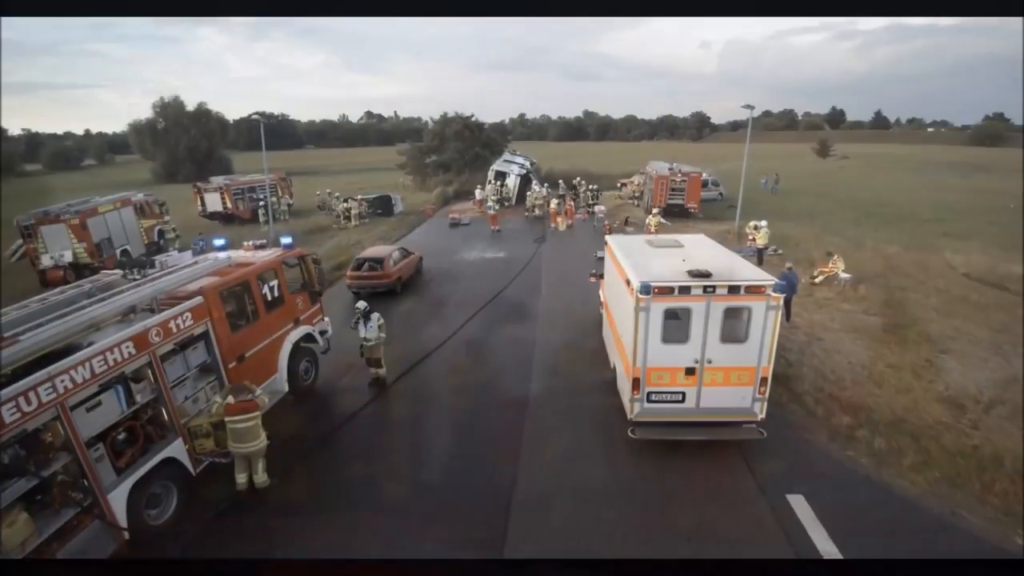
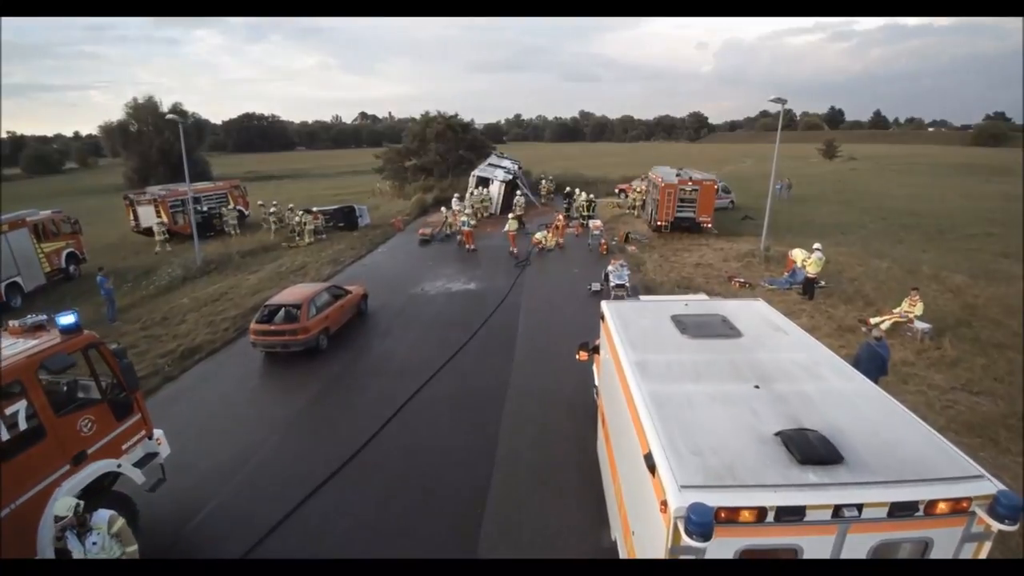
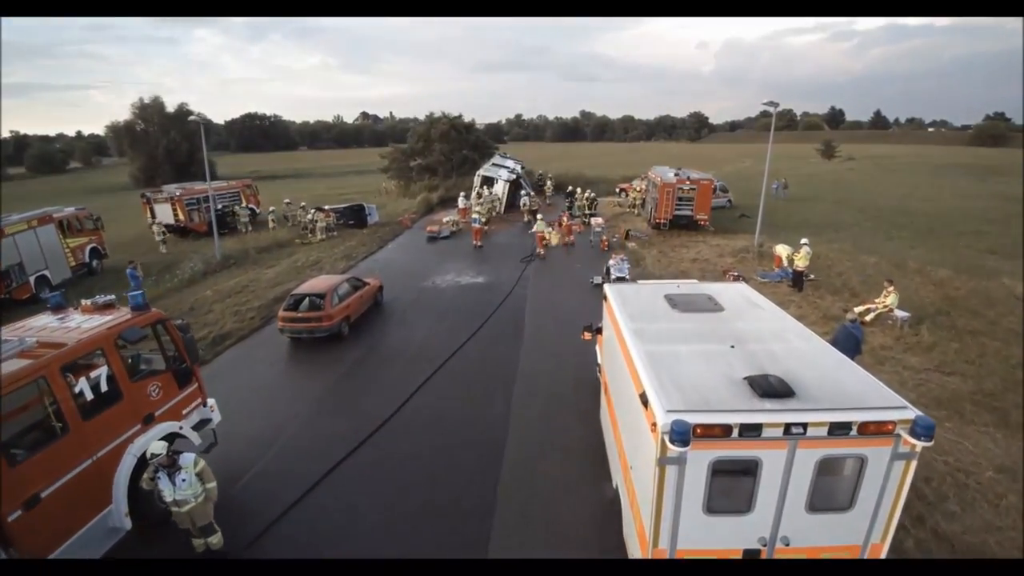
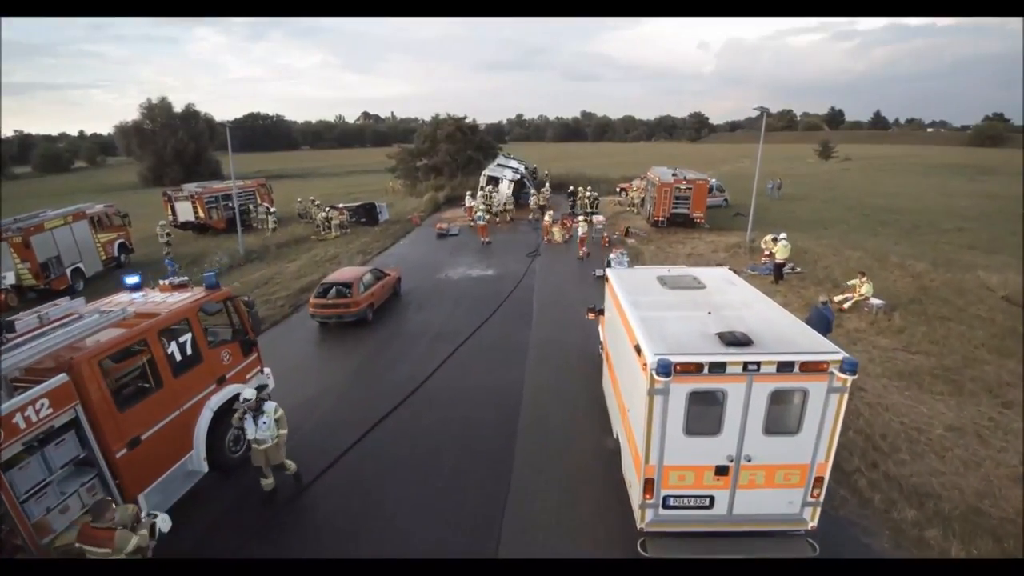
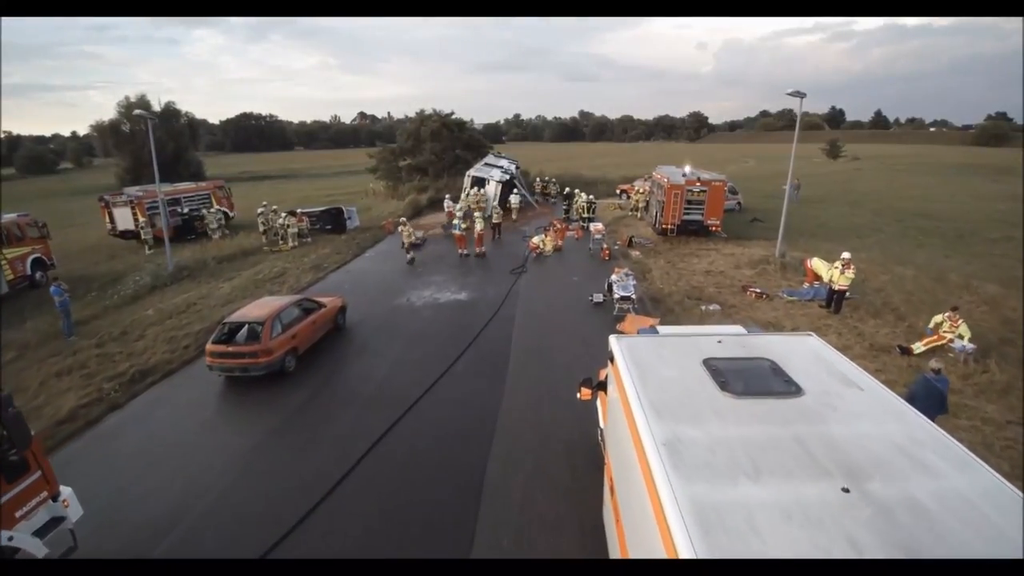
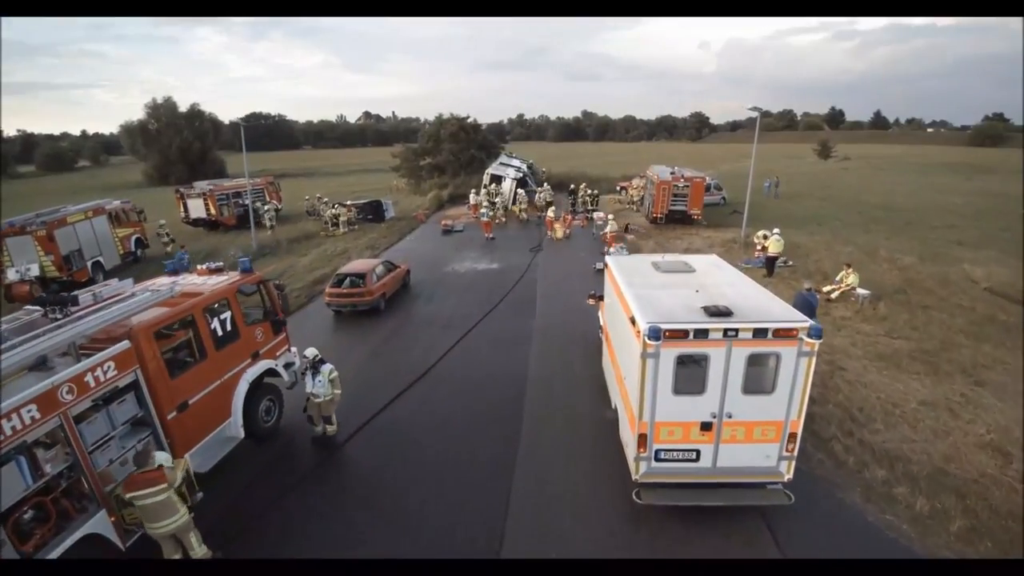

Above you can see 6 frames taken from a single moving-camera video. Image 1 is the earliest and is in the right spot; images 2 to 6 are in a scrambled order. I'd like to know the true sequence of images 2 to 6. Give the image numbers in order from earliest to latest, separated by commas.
6, 4, 3, 2, 5
